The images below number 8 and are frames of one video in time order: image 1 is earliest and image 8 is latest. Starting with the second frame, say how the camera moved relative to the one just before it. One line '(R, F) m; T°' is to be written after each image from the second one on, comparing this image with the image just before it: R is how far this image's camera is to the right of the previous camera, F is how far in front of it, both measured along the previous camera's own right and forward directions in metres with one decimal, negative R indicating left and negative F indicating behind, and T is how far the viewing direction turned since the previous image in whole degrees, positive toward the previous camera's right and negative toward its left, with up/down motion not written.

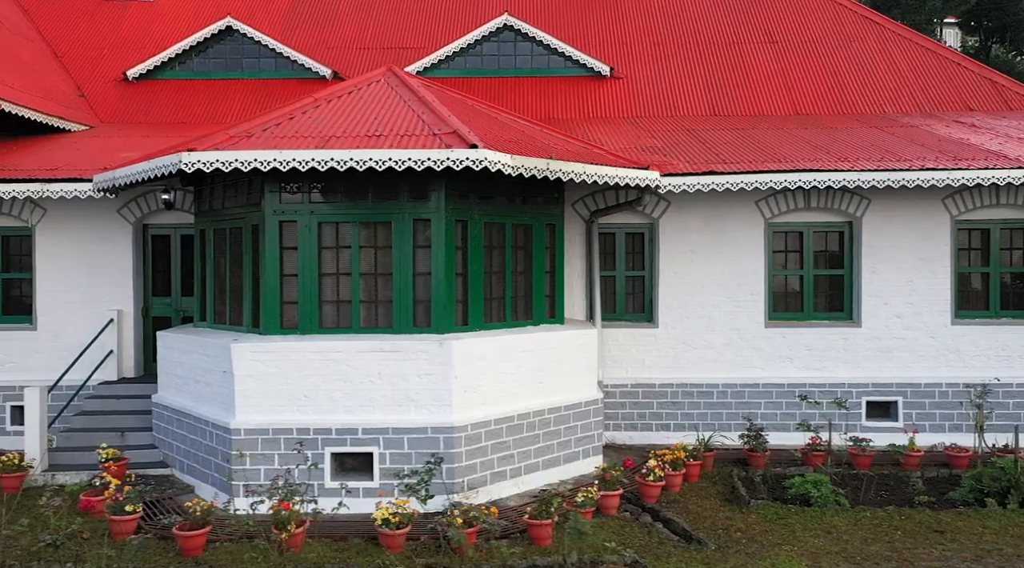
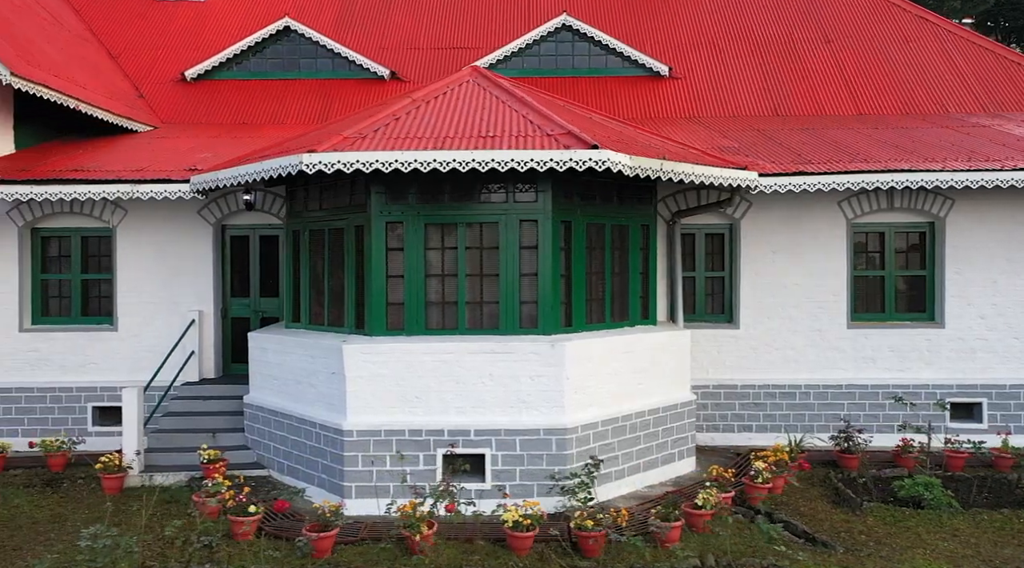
(-1.1, 0.0) m; 0°
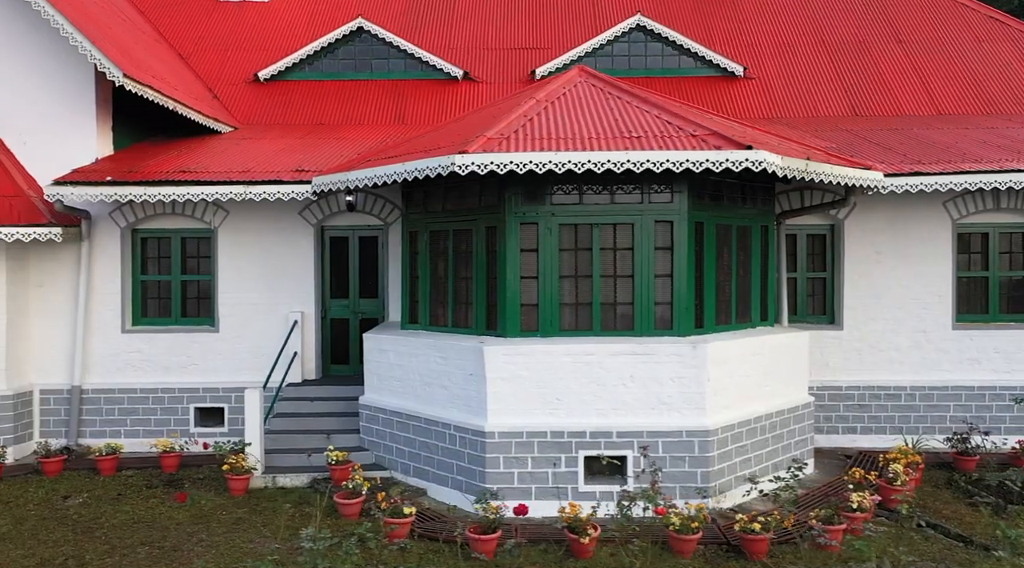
(-1.3, 0.0) m; -1°
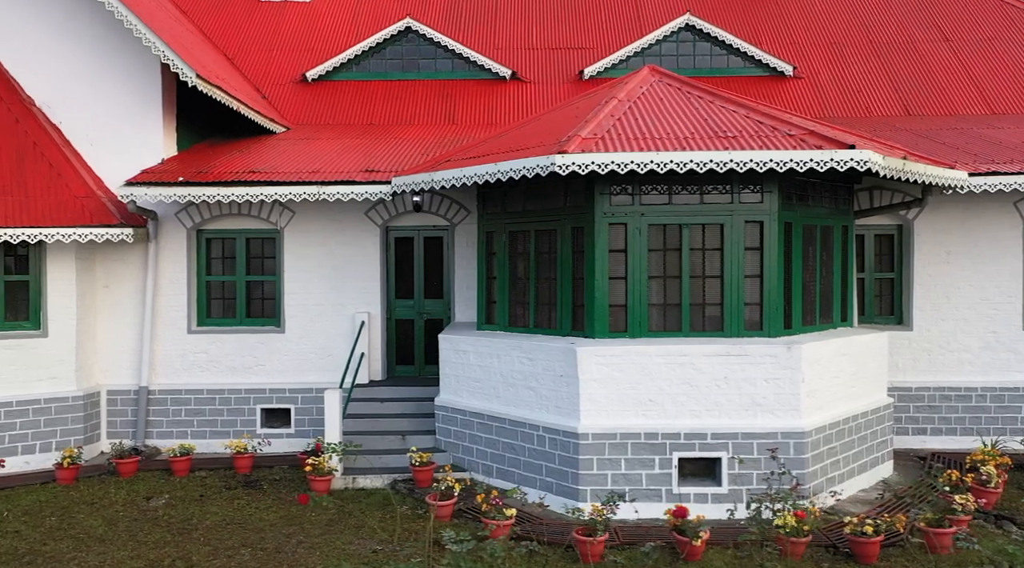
(-0.9, 0.0) m; 0°
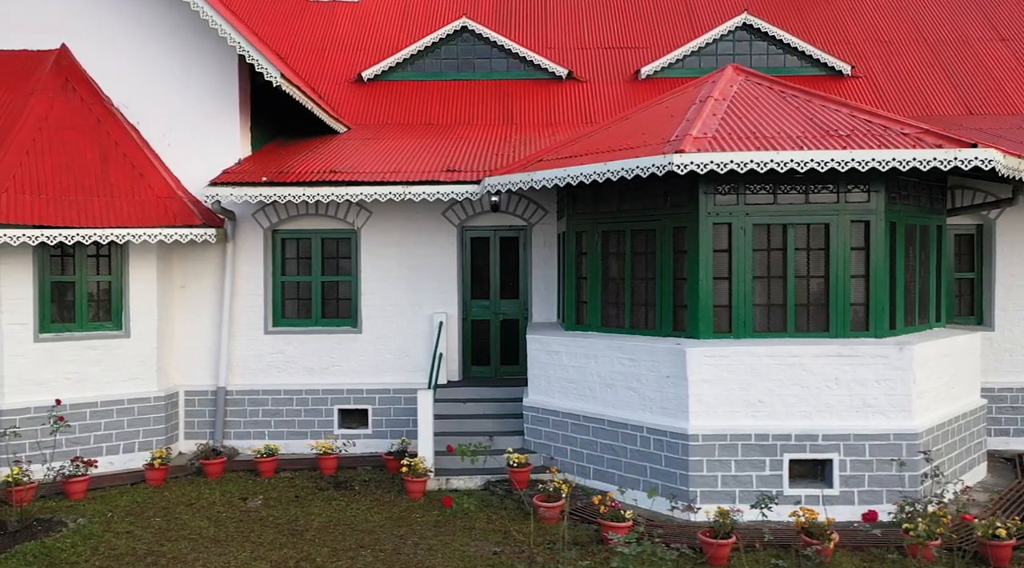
(-1.0, 0.0) m; 0°
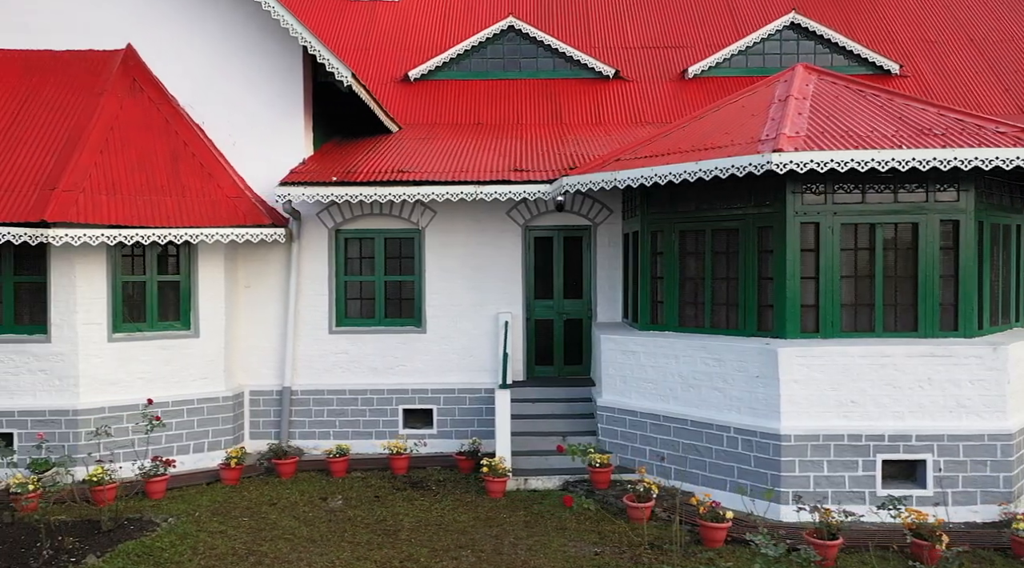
(-0.8, 0.0) m; 0°
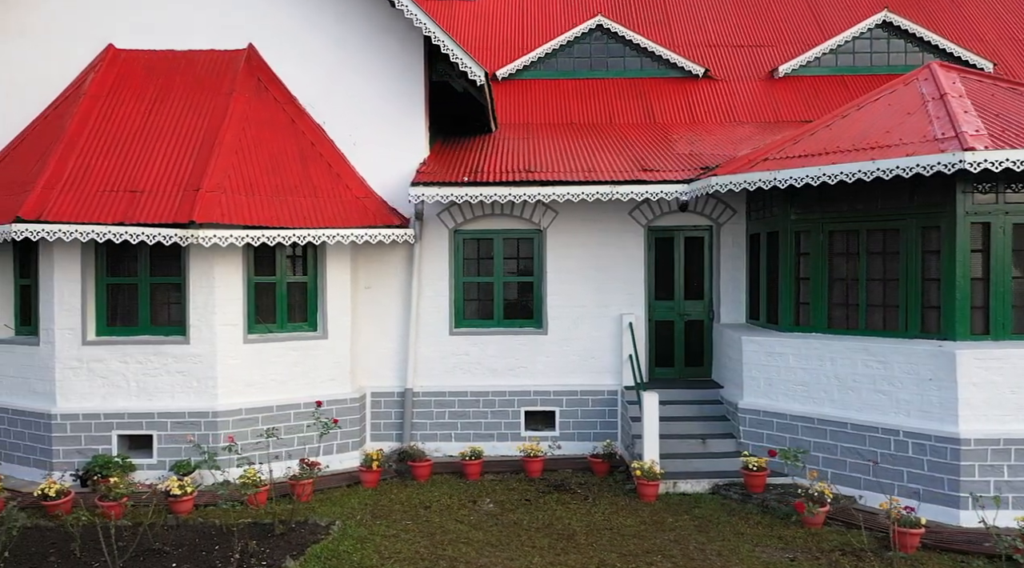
(-1.6, +0.1) m; -1°
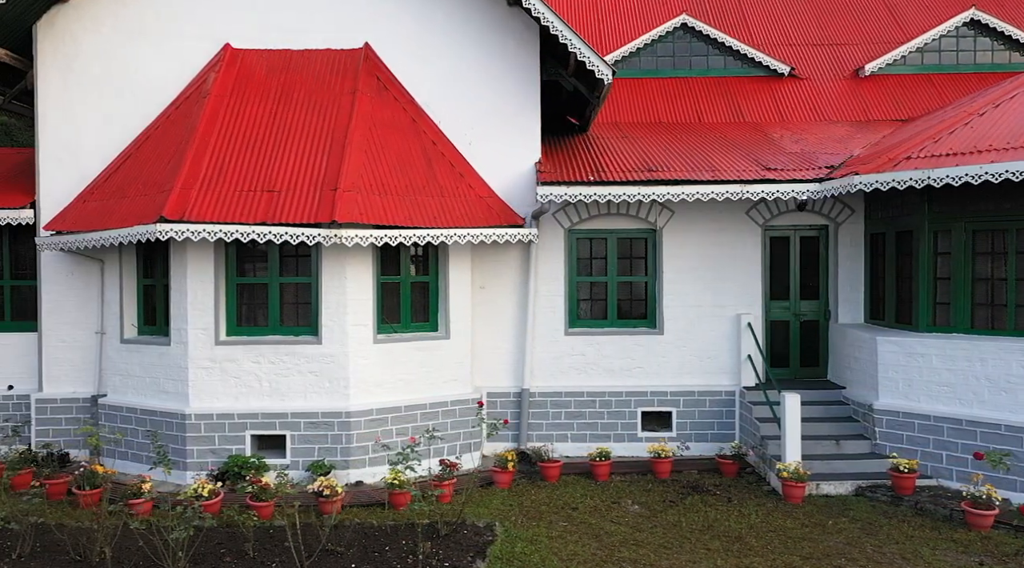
(-1.5, +0.1) m; -1°
